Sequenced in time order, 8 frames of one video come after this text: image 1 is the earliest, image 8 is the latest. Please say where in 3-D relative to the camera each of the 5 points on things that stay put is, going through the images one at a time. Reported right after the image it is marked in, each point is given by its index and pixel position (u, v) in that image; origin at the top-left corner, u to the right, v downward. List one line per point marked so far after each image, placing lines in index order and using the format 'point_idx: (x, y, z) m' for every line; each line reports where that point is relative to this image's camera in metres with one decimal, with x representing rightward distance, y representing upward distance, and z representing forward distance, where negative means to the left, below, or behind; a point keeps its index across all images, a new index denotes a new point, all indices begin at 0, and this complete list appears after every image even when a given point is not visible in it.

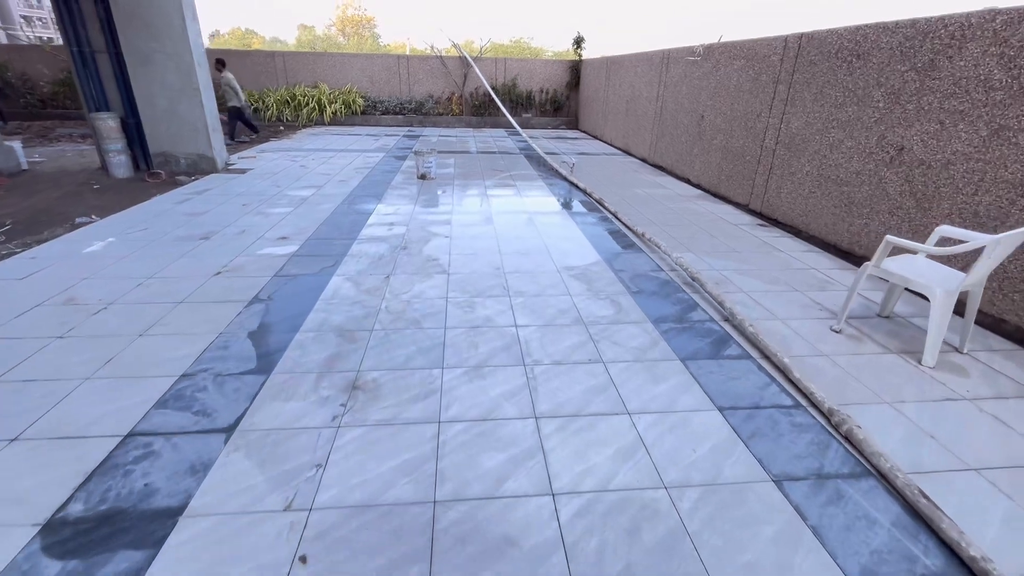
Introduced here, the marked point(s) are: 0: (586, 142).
0: (+1.4, +2.8, +9.6) m
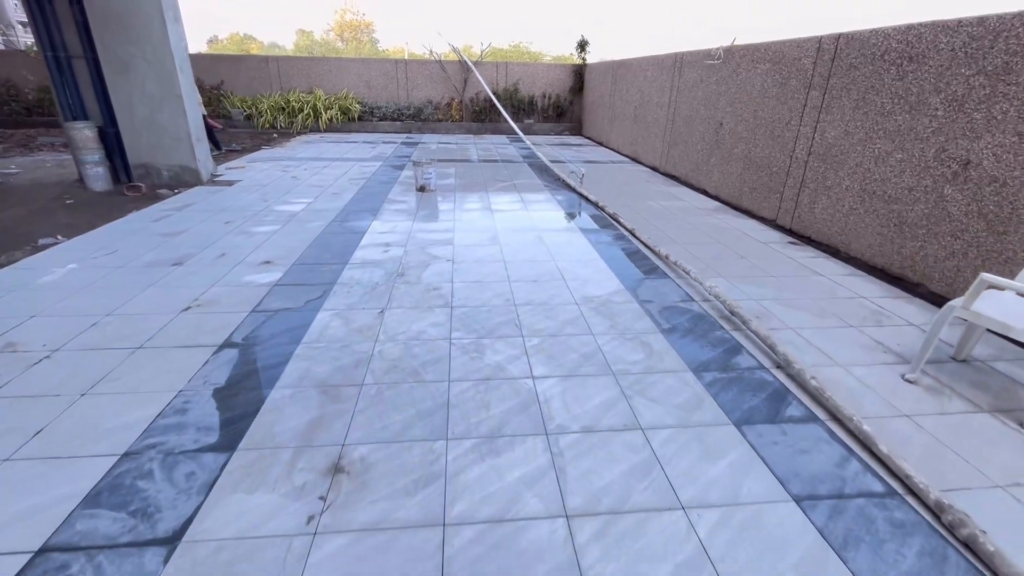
0: (+1.5, +2.6, +9.2) m
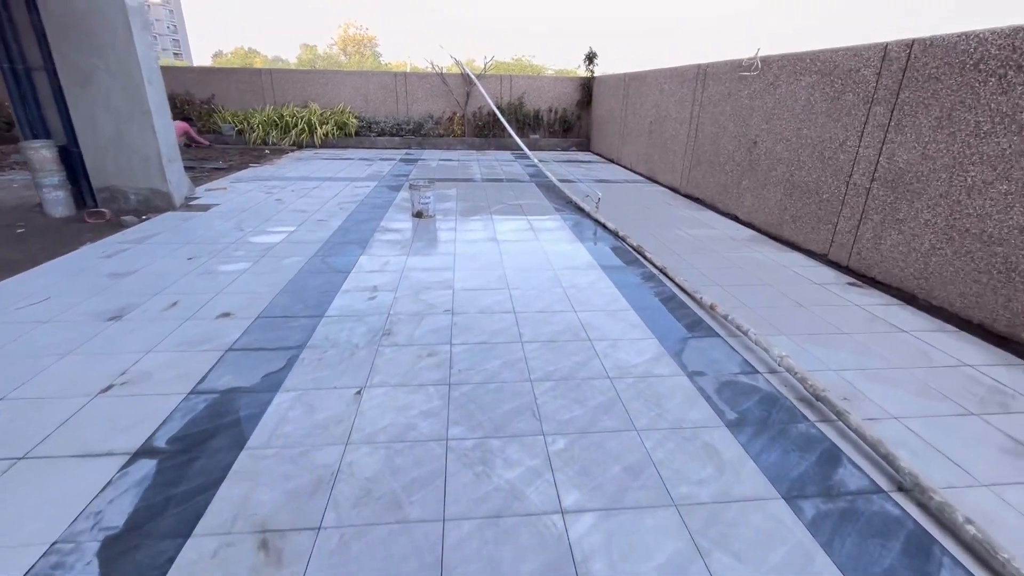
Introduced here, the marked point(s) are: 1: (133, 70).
0: (+1.6, +2.1, +8.7) m
1: (-3.5, +2.1, +4.6) m
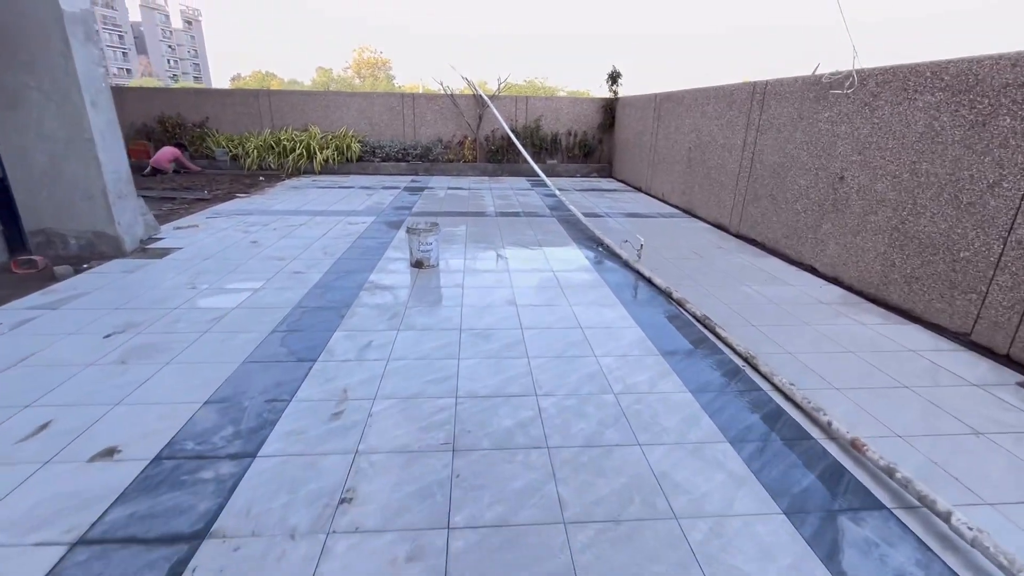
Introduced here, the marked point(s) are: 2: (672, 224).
0: (+1.8, +1.4, +7.7) m
1: (-3.4, +1.5, +3.8) m
2: (+1.9, +0.8, +6.0) m
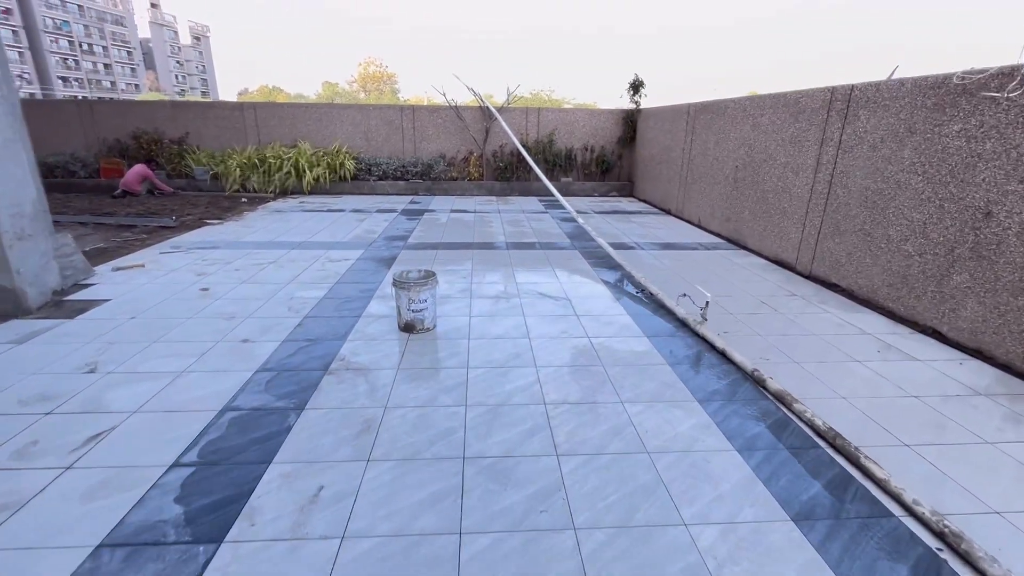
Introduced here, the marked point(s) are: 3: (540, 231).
0: (+2.0, +0.9, +6.7) m
1: (-3.2, +1.1, +2.8) m
2: (+2.1, +0.3, +4.9) m
3: (+0.4, +0.7, +6.3) m
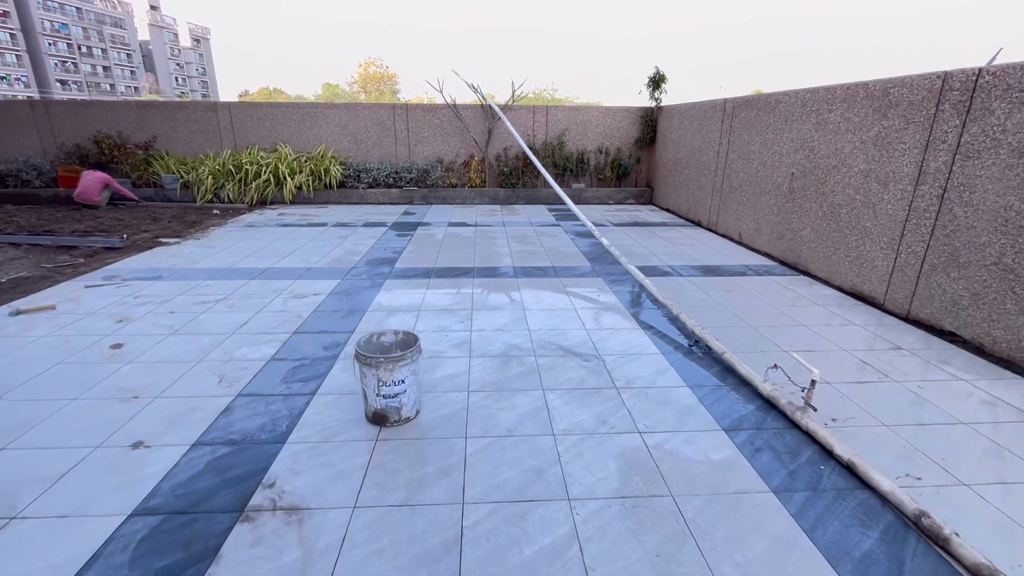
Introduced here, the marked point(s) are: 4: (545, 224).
0: (+2.1, +0.6, +5.7) m
1: (-3.2, +0.8, +1.9) m
2: (+2.1, 0.0, +4.0) m
3: (+0.4, +0.4, +5.3) m
4: (+0.4, +0.8, +6.5) m
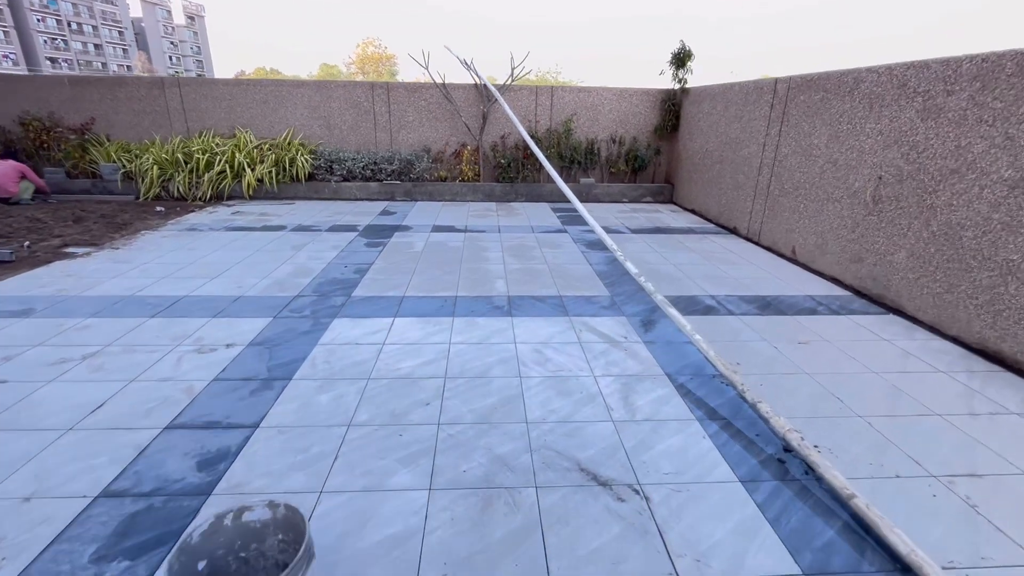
0: (+2.0, +0.4, +4.6) m
1: (-3.2, +0.5, +0.8) m
2: (+2.1, -0.3, +2.9) m
3: (+0.4, +0.2, +4.2) m
4: (+0.4, +0.6, +5.4) m
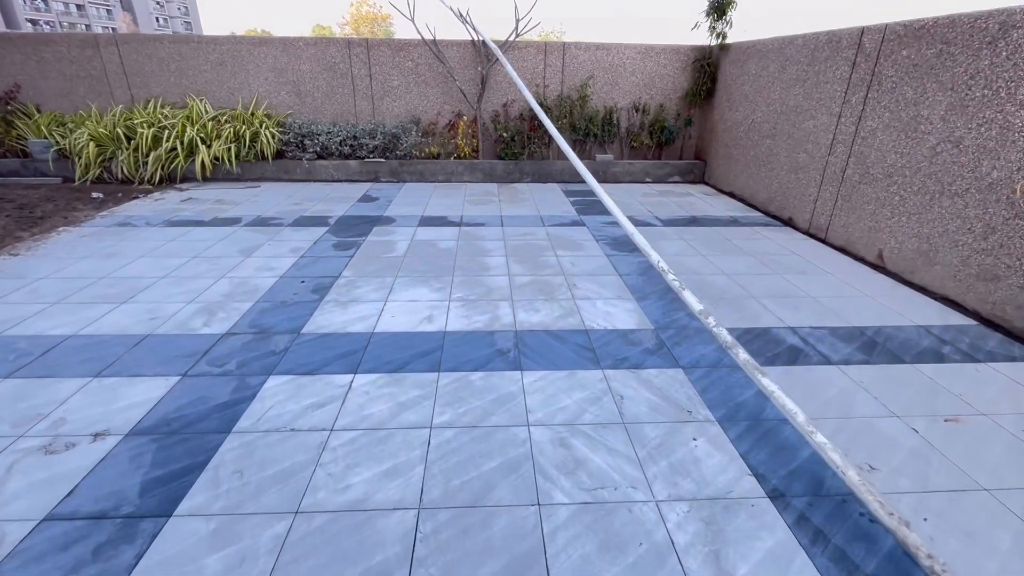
0: (+2.1, +0.3, +3.7) m
1: (-3.2, +0.1, -0.1) m
2: (+2.1, -0.5, +2.0) m
3: (+0.4, +0.1, +3.3) m
4: (+0.4, +0.6, +4.4) m
